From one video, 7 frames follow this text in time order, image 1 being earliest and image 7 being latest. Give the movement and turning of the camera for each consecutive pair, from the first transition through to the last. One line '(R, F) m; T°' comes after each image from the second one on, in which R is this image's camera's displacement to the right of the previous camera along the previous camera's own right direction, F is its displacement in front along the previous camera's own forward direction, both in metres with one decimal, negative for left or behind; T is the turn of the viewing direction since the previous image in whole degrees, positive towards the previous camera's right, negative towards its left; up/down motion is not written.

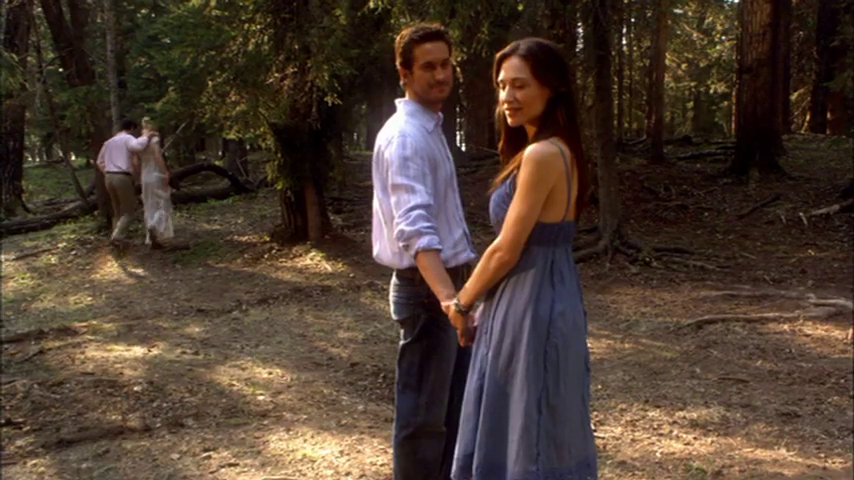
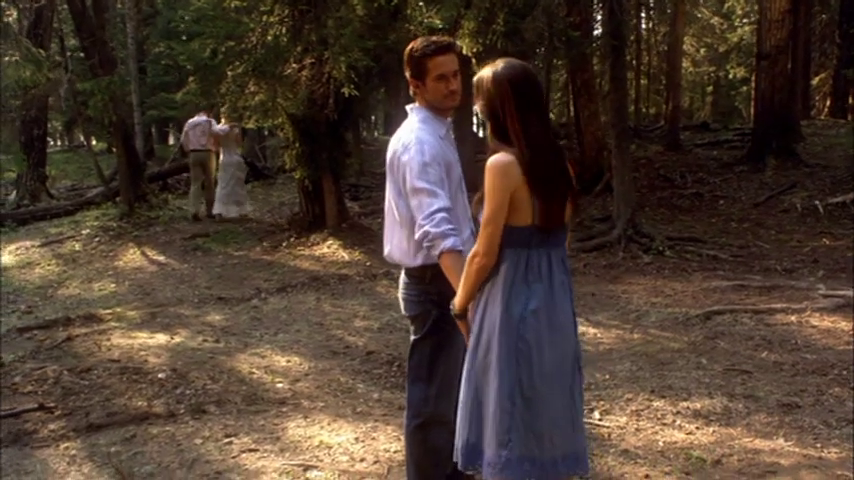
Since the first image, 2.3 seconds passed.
(0.0, -0.2) m; -1°
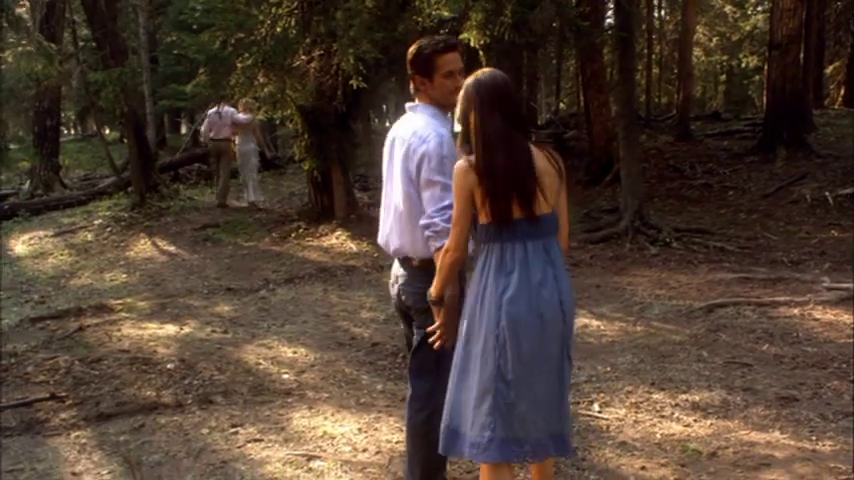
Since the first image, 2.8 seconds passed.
(+0.1, -0.1) m; -1°
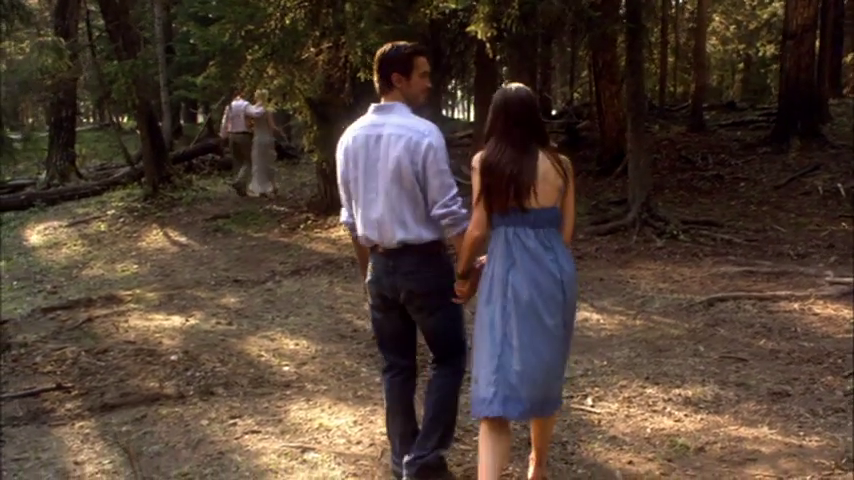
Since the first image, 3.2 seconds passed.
(+0.1, -0.1) m; -1°
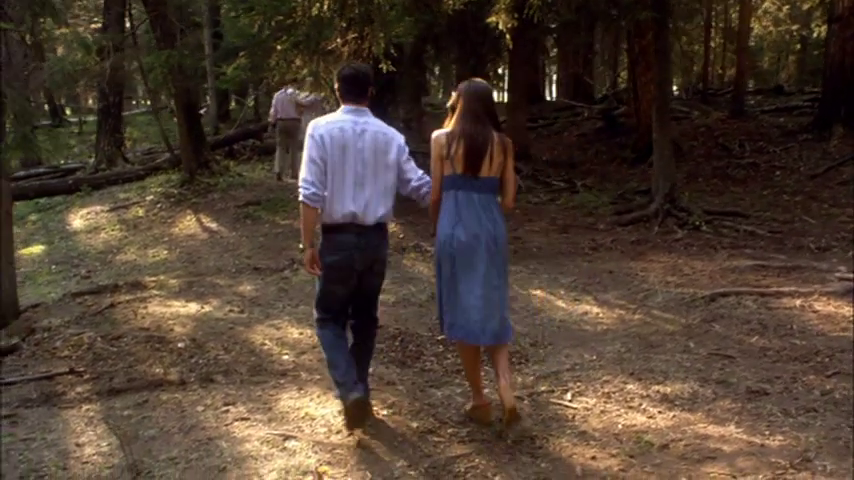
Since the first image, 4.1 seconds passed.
(+0.4, -0.2) m; -3°
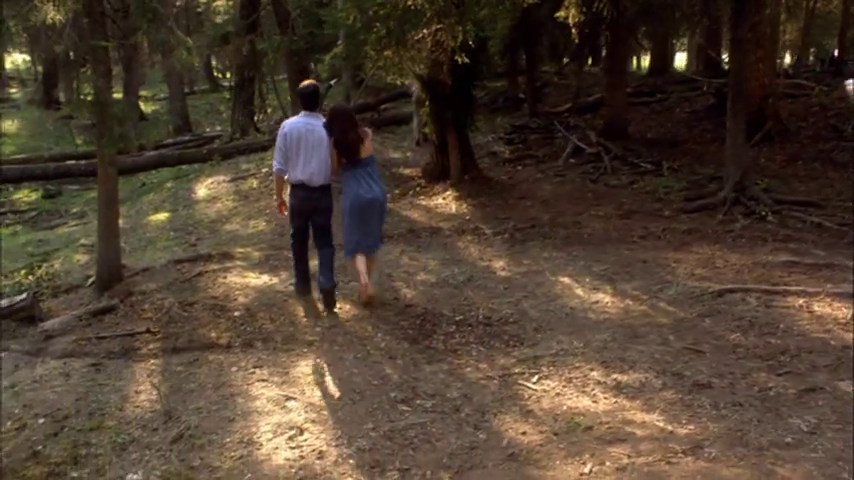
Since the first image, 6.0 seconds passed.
(+1.1, -0.7) m; -10°
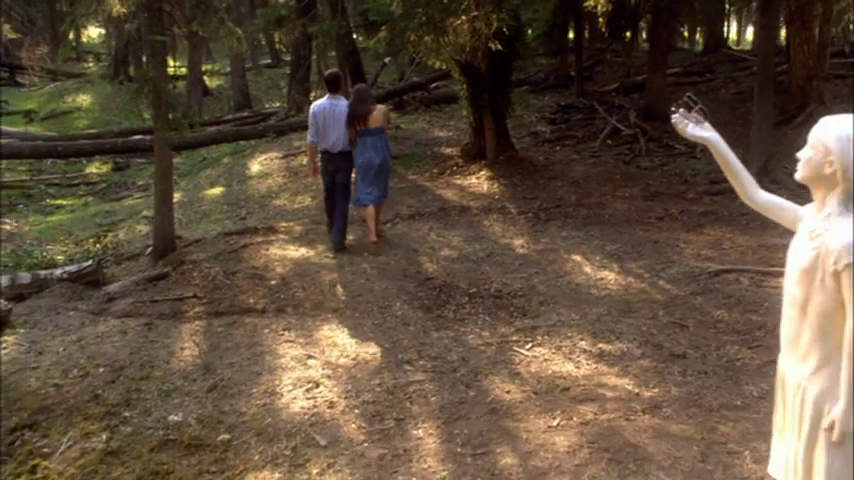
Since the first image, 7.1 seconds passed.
(+0.4, -0.7) m; -4°
